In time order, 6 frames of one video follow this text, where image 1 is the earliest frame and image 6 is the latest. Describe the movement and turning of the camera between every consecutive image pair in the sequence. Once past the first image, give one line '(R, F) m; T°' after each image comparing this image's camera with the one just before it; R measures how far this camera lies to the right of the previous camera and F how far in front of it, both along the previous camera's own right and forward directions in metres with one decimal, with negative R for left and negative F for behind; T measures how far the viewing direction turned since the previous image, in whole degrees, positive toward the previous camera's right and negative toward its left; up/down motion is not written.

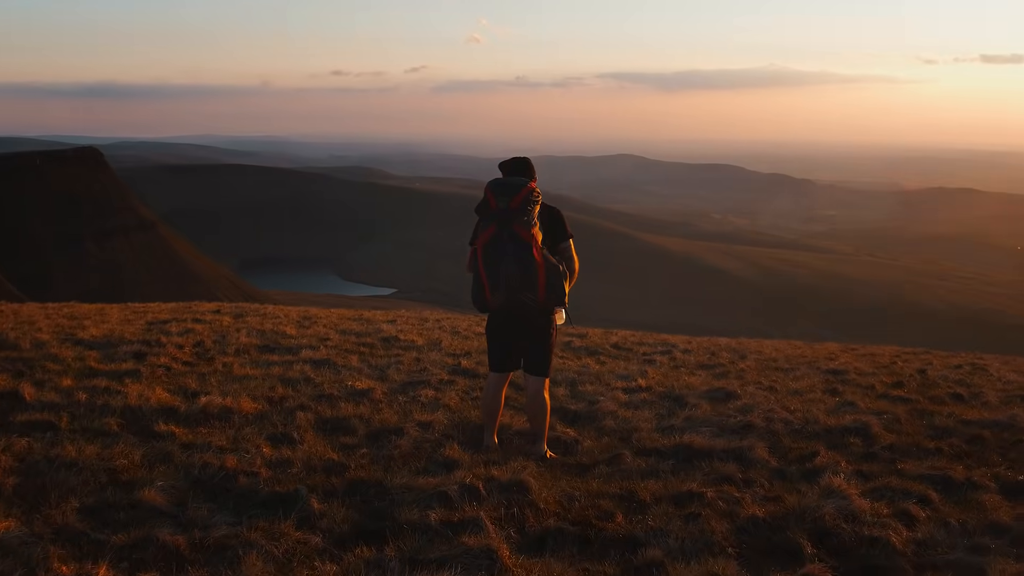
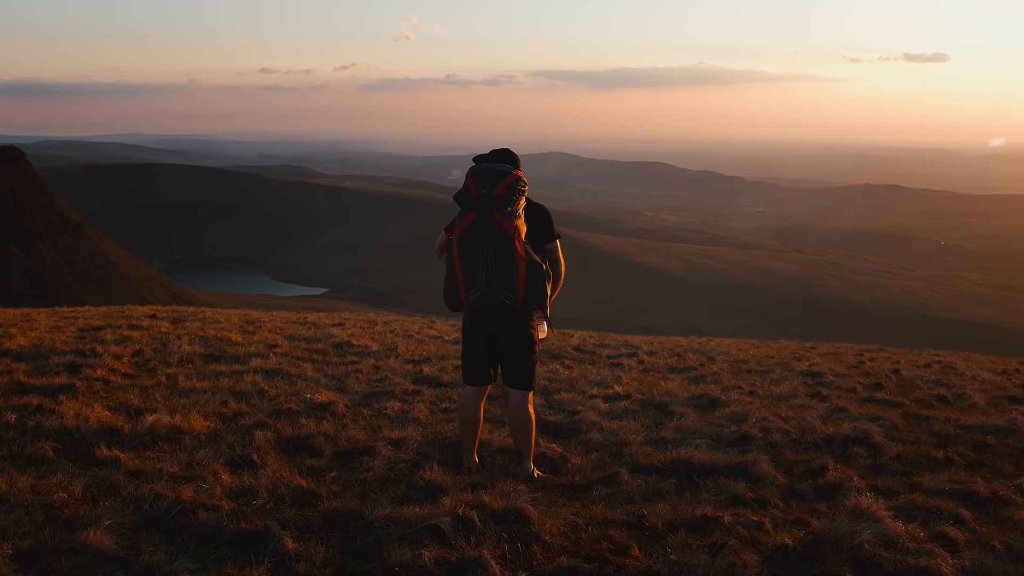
(-0.3, +0.6) m; +3°
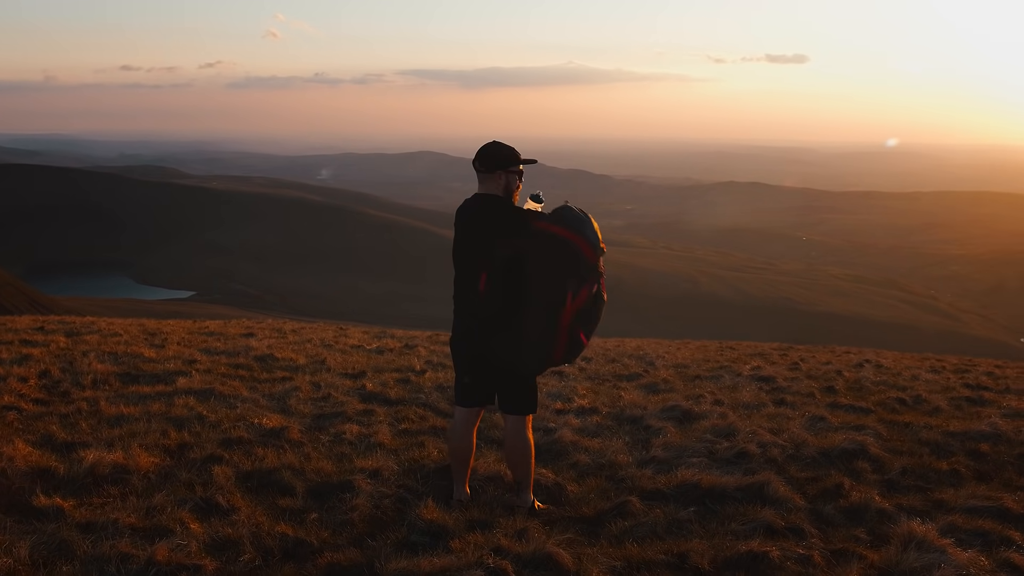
(-0.6, +0.7) m; +6°
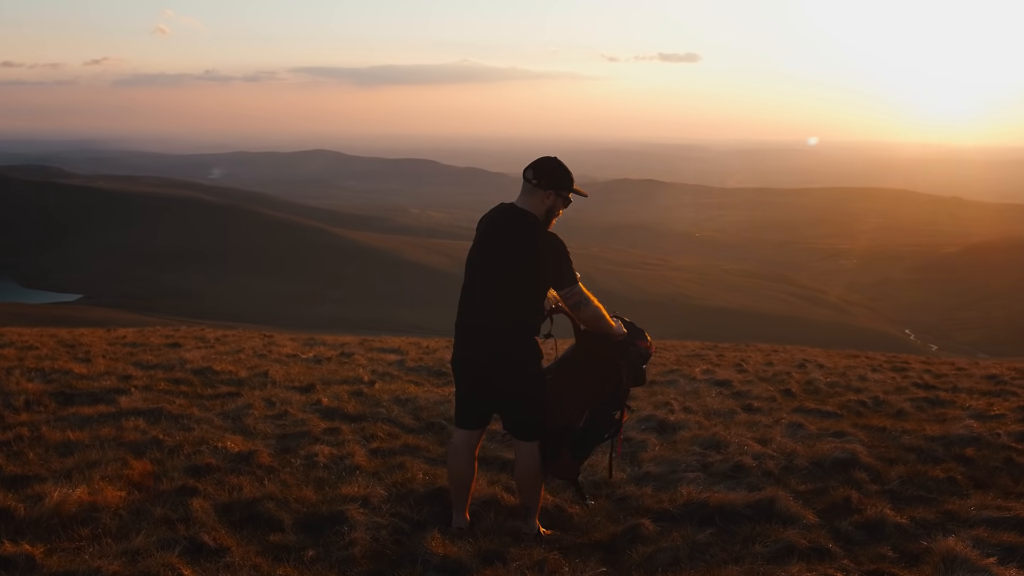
(-0.5, +0.4) m; +5°
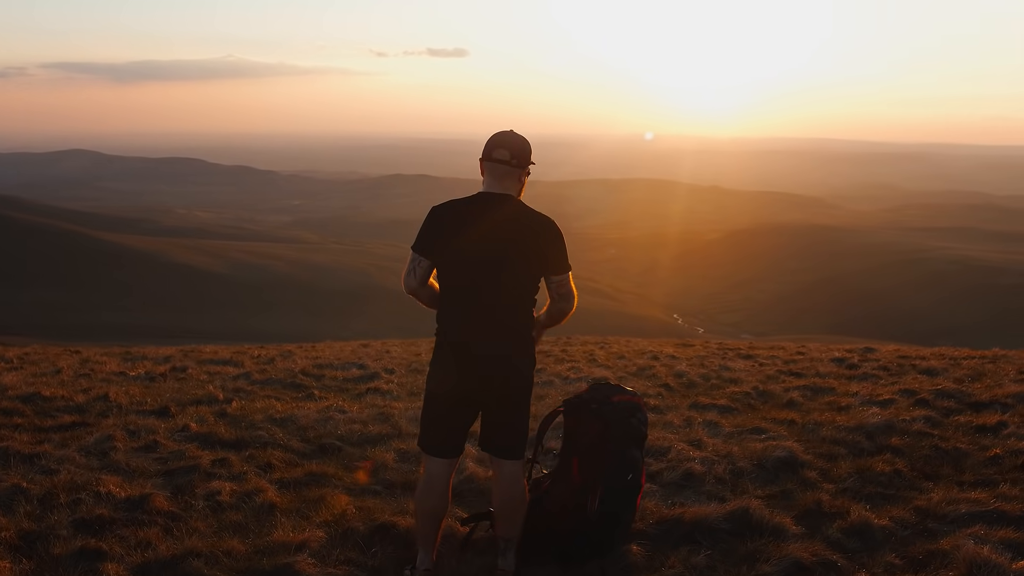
(-0.7, +0.7) m; +11°
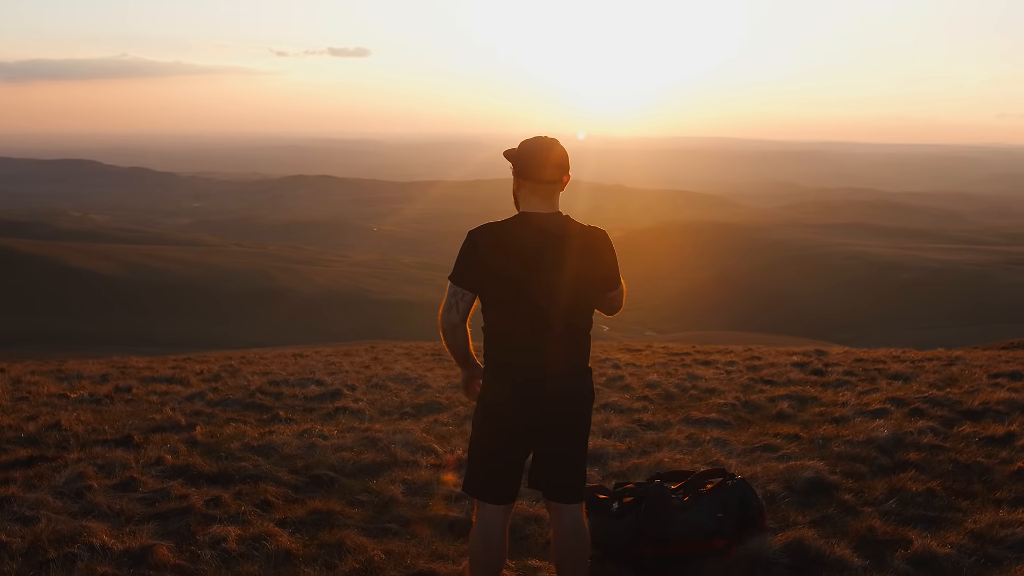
(-0.6, +0.4) m; +5°
